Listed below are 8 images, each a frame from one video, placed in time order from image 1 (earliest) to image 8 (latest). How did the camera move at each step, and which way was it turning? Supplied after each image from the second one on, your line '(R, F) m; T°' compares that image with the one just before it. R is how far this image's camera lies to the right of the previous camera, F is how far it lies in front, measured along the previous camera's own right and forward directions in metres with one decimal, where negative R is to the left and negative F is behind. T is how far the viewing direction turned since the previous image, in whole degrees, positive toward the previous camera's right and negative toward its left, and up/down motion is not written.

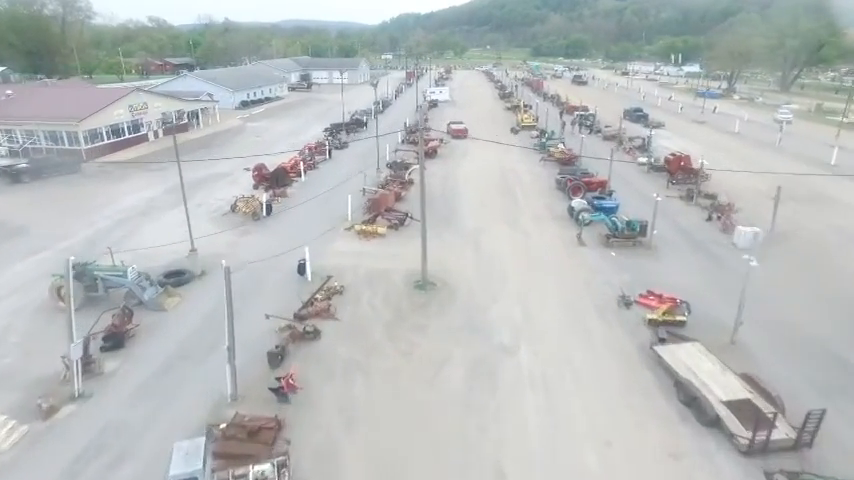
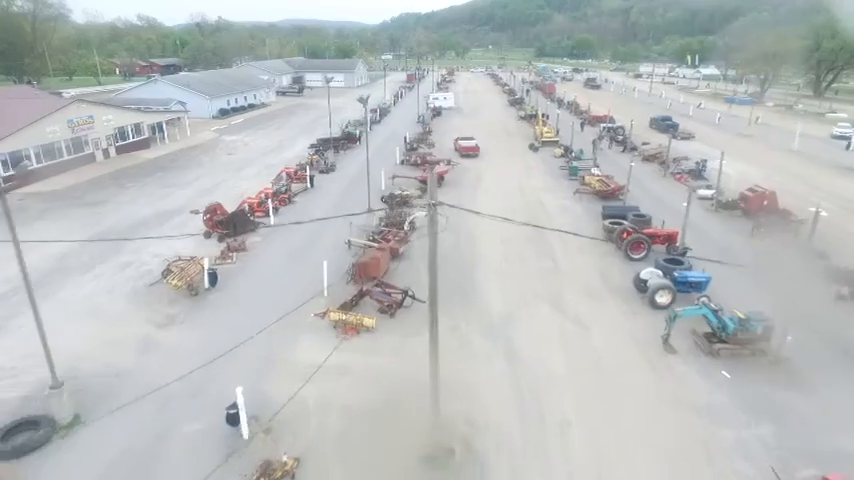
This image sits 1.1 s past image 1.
(-0.2, +6.7) m; 0°
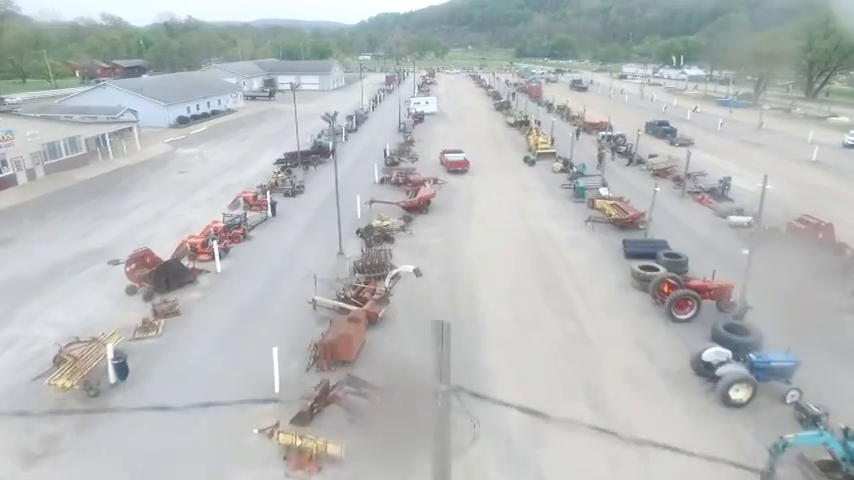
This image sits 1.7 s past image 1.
(-0.1, +4.3) m; +2°
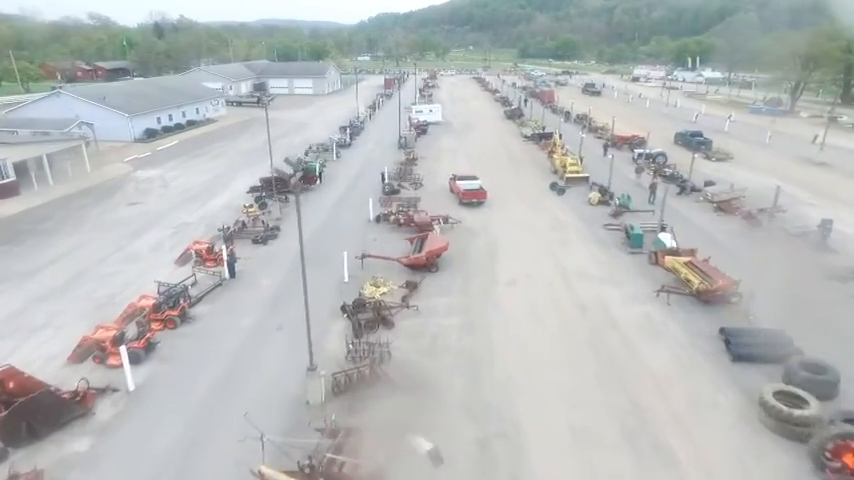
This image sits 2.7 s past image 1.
(-0.4, +6.1) m; 0°
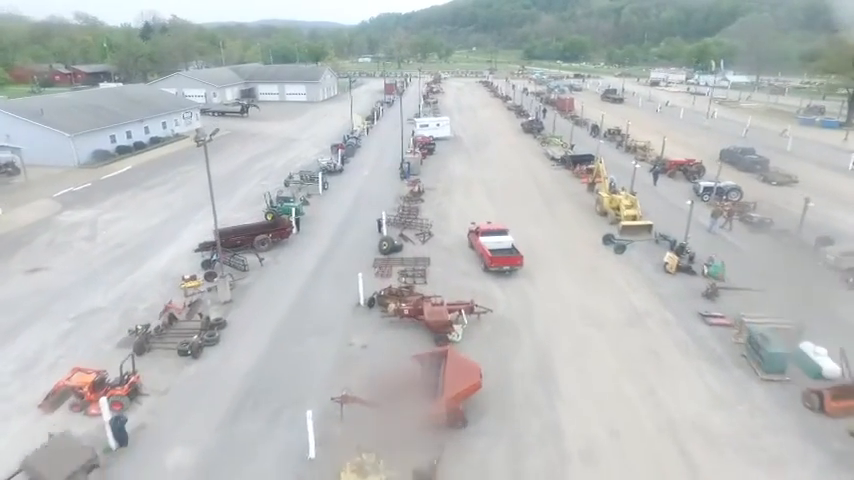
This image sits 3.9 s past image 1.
(-0.4, +7.3) m; 0°
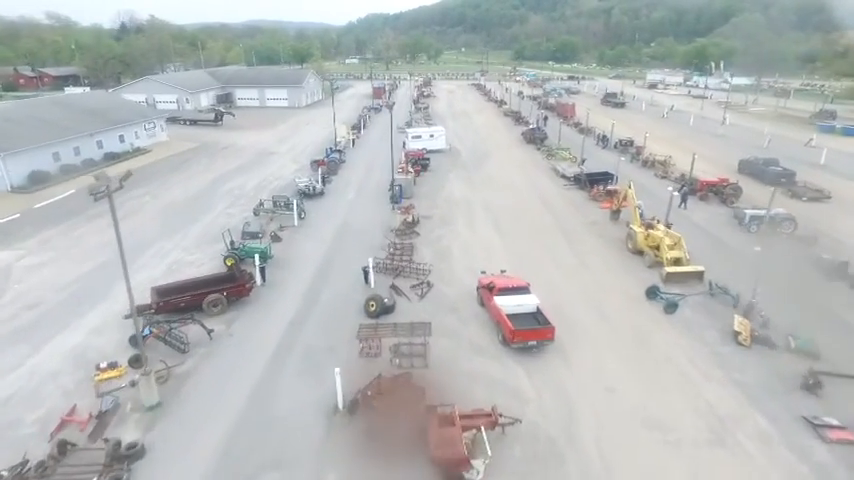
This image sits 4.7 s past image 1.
(-0.3, +4.5) m; +1°
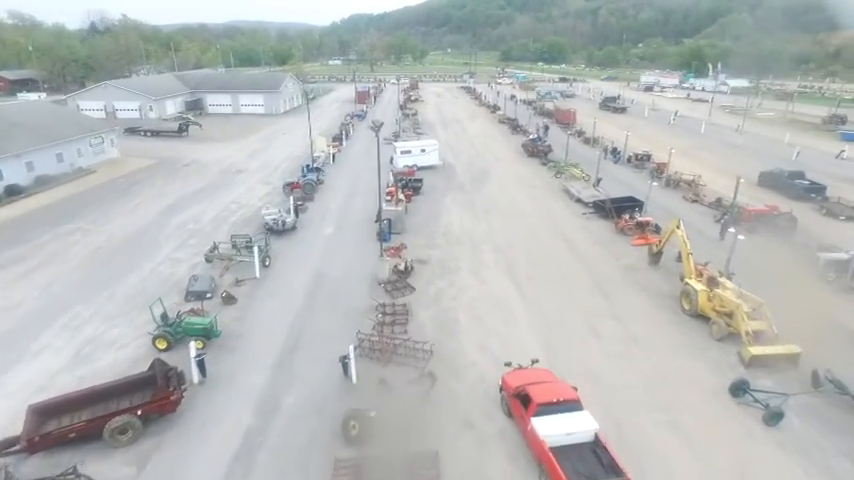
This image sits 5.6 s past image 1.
(-0.4, +4.9) m; +1°
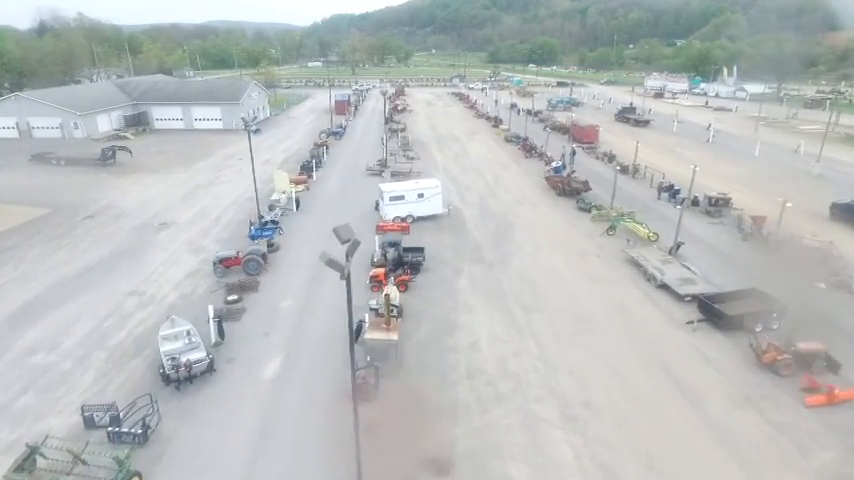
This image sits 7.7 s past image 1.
(-0.7, +9.9) m; +2°
